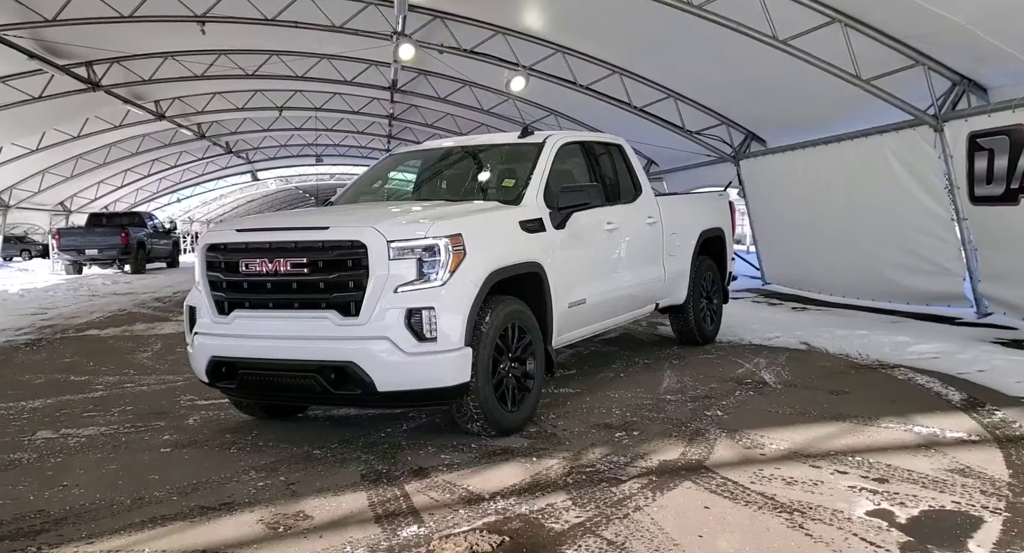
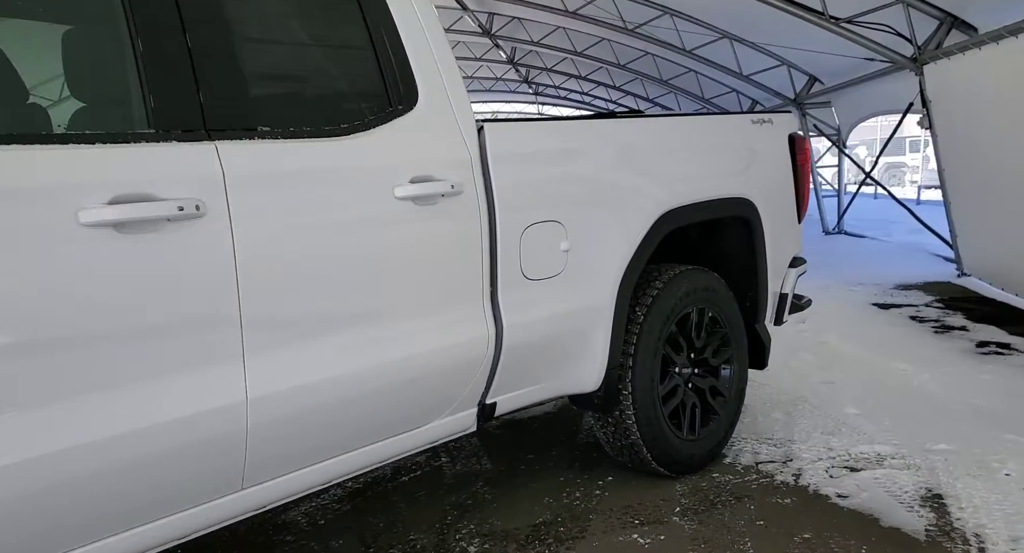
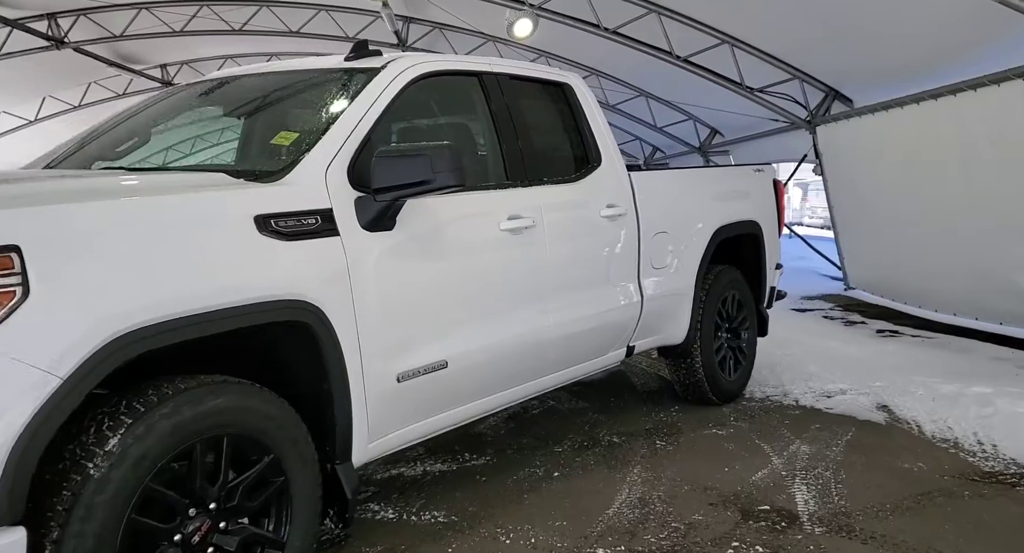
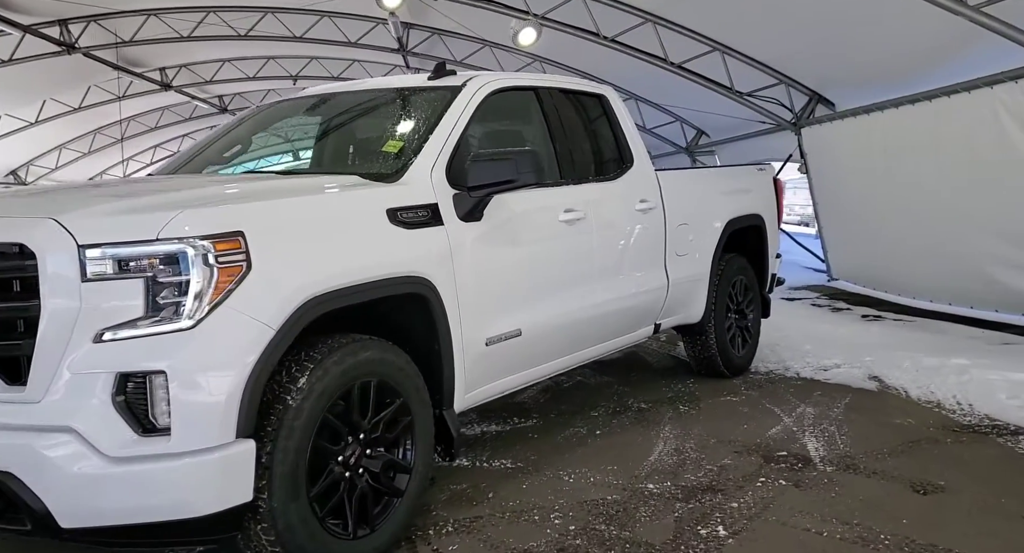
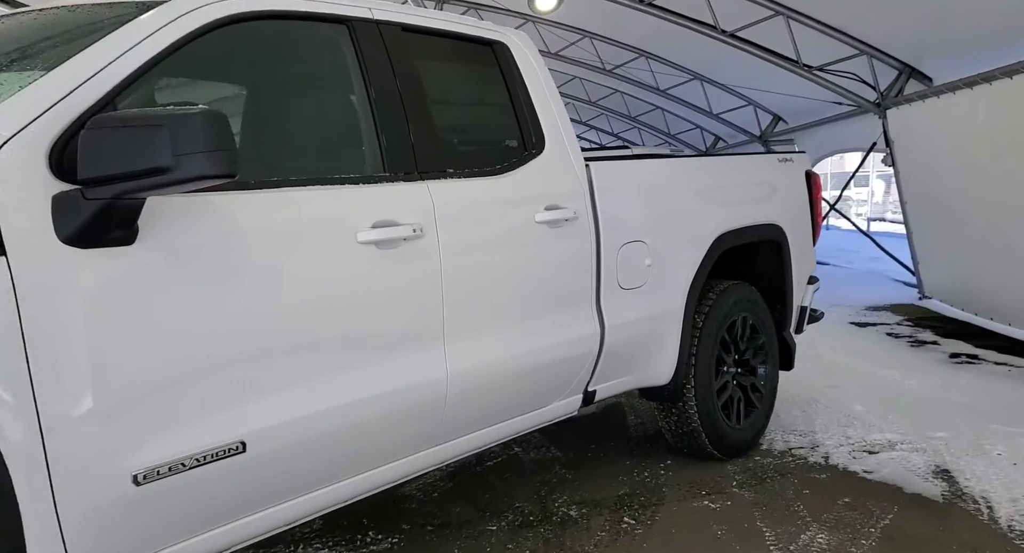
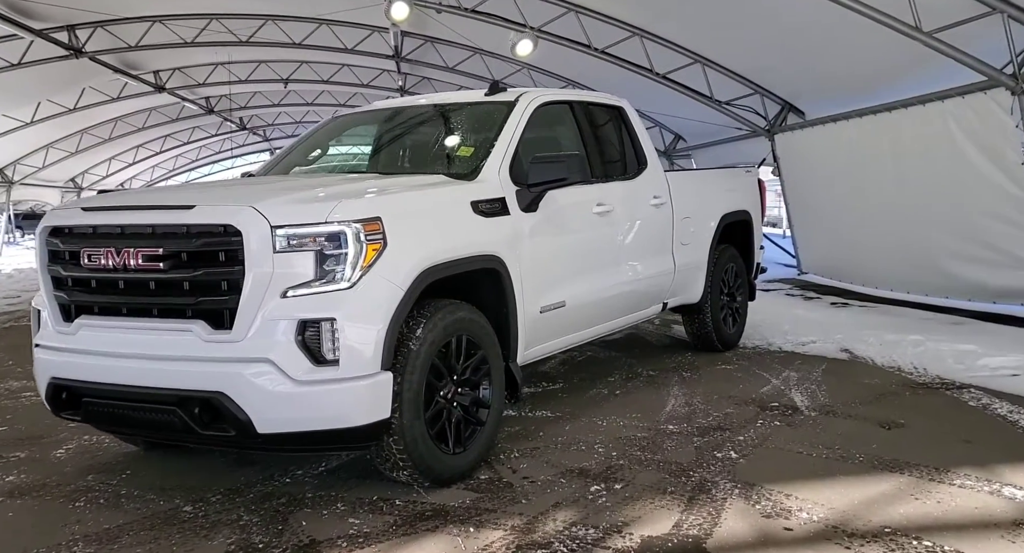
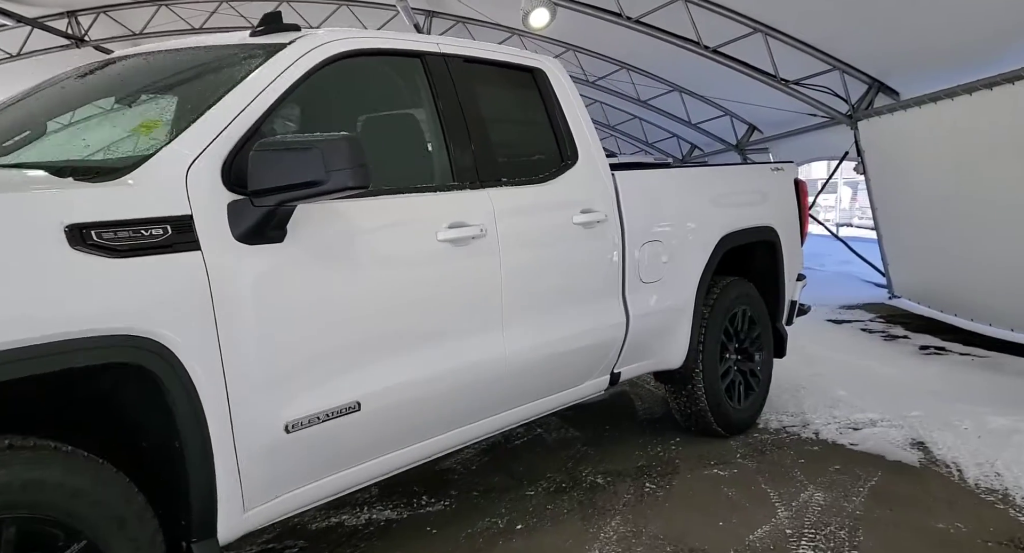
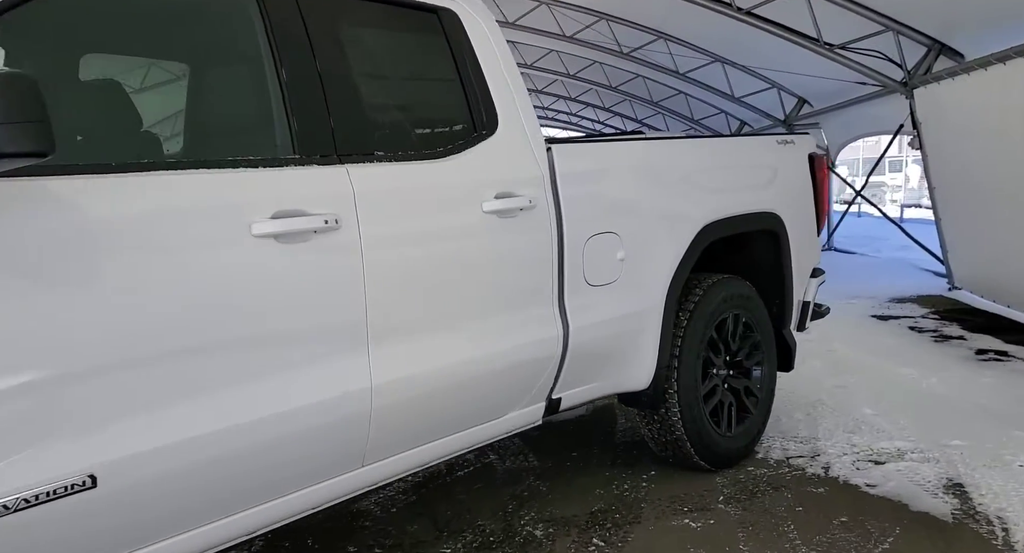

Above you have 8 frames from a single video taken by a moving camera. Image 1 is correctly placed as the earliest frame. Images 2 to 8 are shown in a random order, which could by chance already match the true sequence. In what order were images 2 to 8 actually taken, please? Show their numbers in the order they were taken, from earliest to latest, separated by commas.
6, 4, 3, 7, 5, 8, 2
